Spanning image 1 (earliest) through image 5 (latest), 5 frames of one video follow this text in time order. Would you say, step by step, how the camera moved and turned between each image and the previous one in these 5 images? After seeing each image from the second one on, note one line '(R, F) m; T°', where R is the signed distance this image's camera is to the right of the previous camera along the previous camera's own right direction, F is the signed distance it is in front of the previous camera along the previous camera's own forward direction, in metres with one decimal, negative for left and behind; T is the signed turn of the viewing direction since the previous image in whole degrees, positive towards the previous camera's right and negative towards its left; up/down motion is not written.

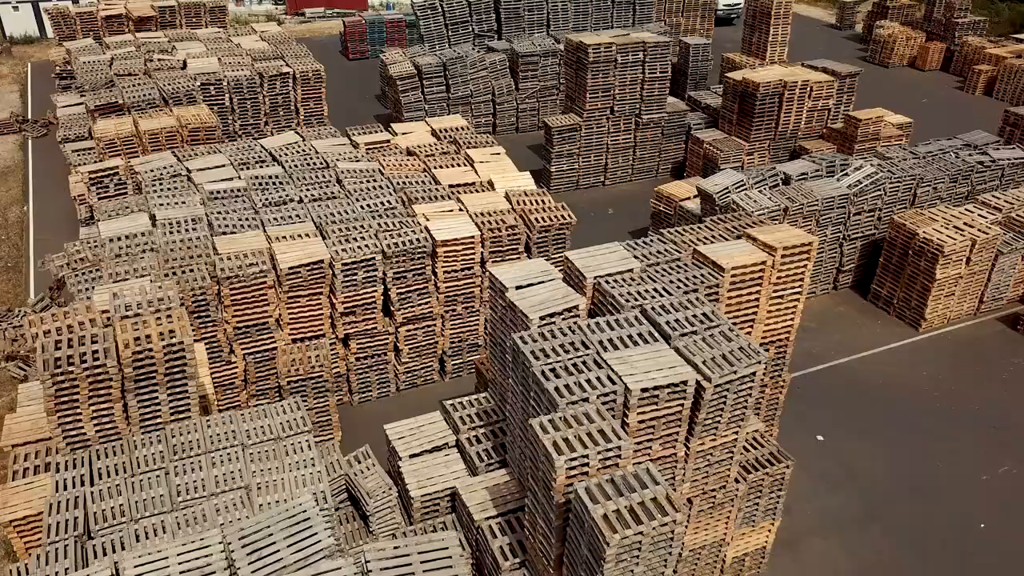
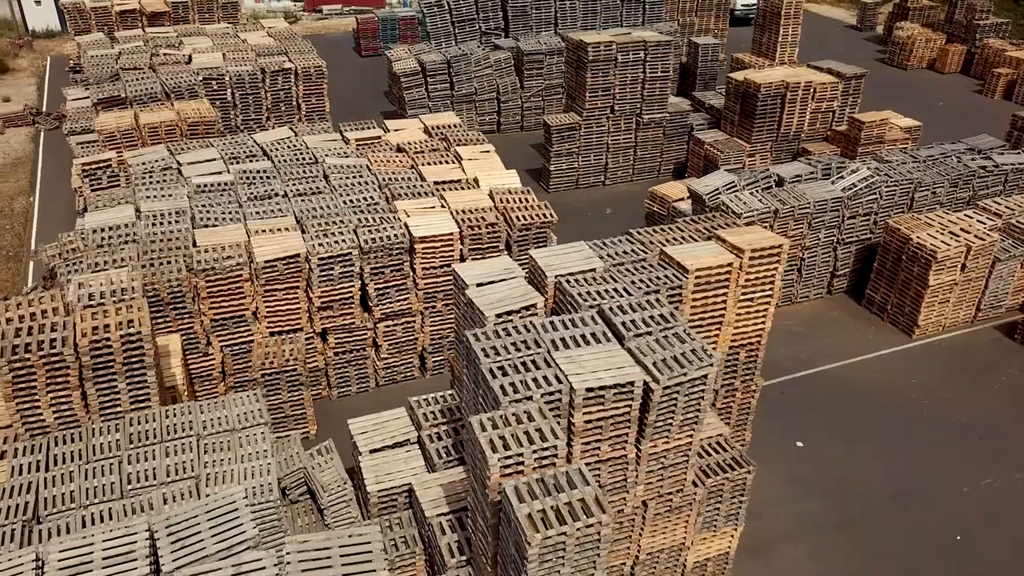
(+1.1, +0.1) m; -2°
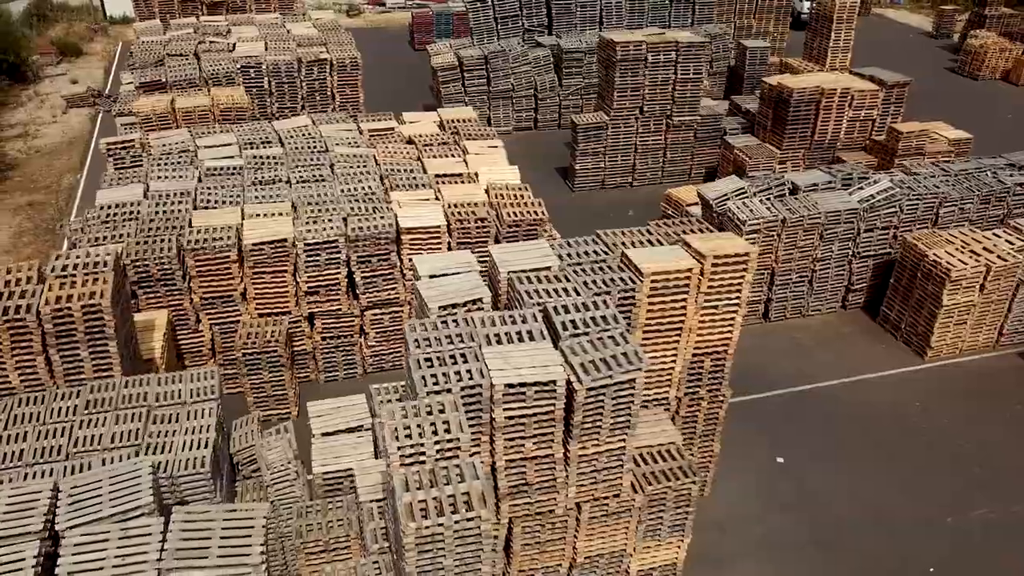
(+2.0, +0.1) m; -5°
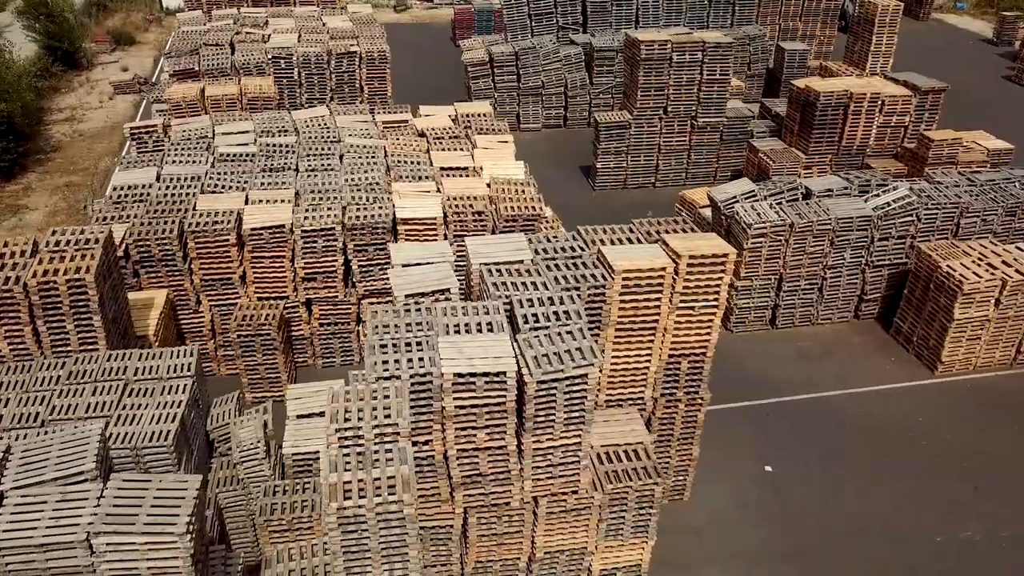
(+1.3, 0.0) m; -4°
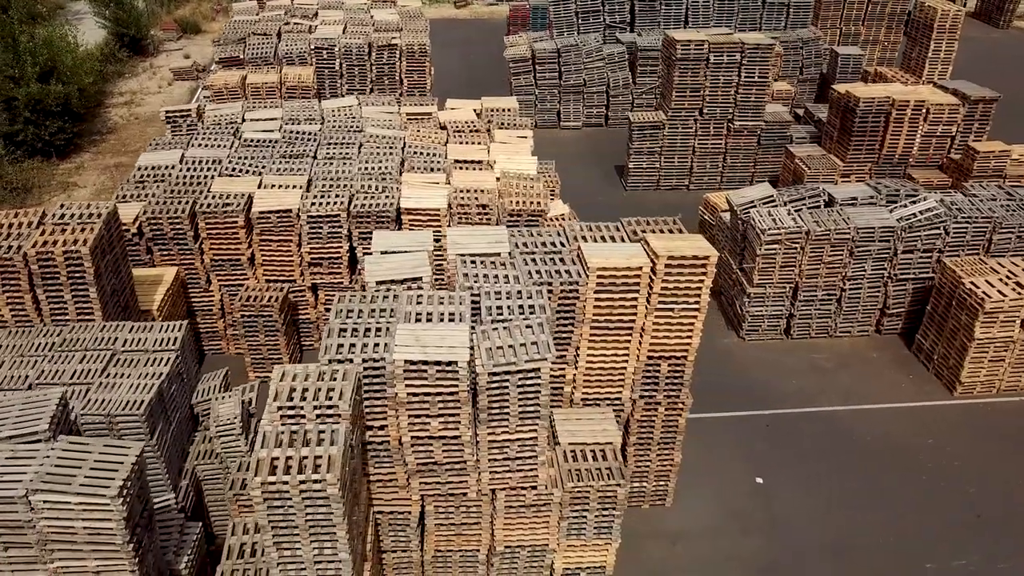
(+1.5, +0.1) m; -4°
